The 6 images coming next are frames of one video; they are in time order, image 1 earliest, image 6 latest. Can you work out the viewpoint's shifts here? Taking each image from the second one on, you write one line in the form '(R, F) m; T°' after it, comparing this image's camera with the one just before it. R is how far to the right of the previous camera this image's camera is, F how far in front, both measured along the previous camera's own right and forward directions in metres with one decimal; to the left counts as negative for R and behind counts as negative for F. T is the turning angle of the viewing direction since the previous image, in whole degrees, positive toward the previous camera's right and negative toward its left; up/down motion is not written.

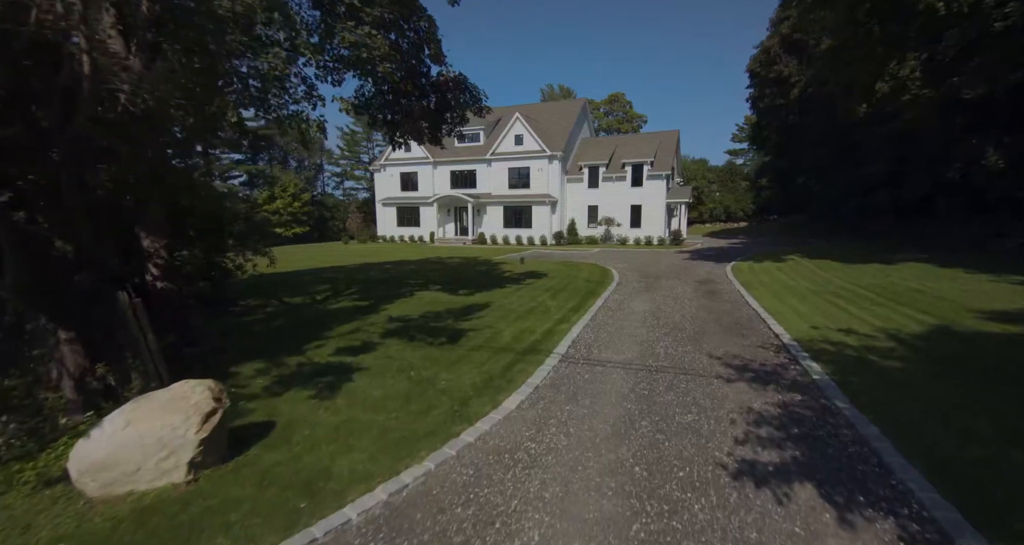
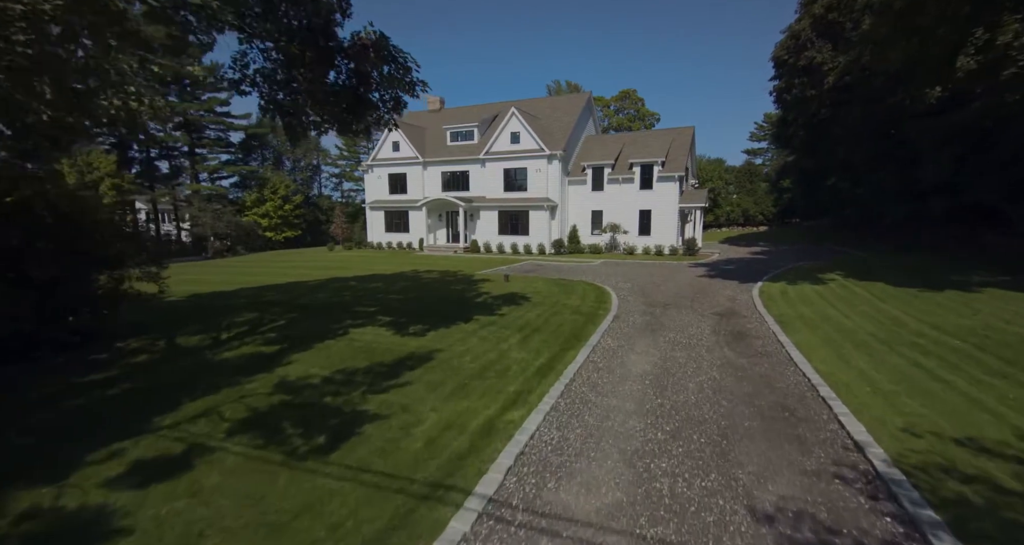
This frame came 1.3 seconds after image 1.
(+1.1, +2.9) m; -2°
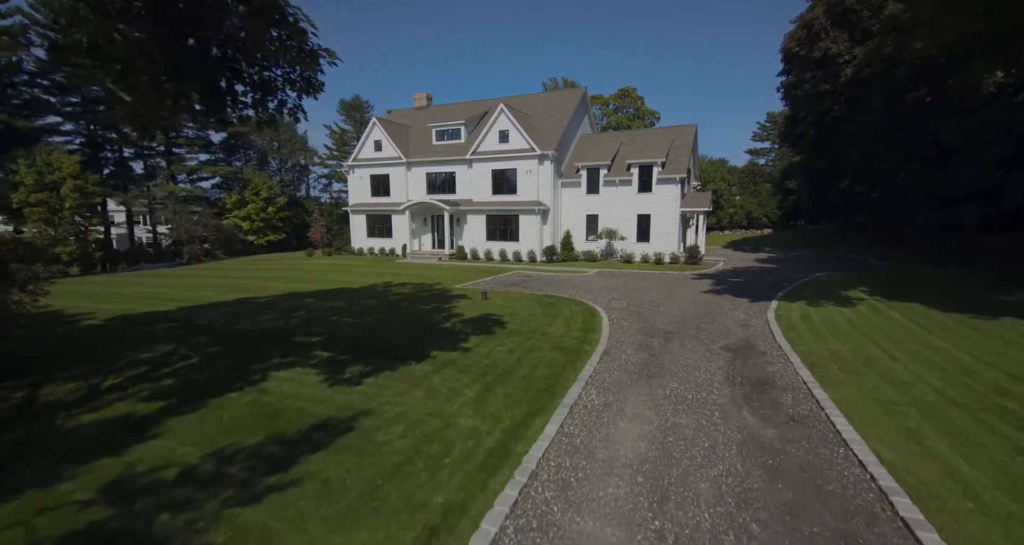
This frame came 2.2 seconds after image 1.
(+0.7, +2.0) m; 0°
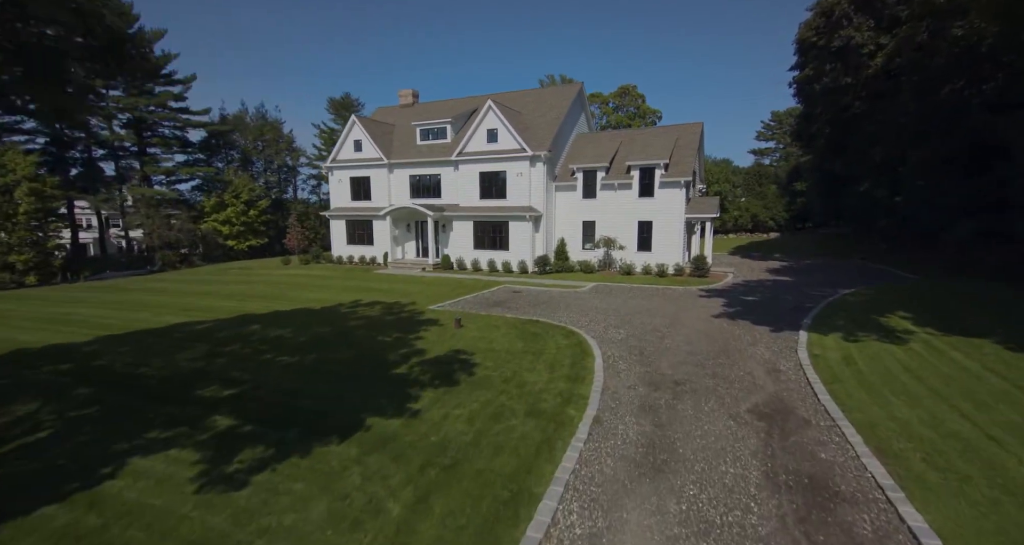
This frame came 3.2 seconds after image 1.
(+0.6, +2.2) m; 0°
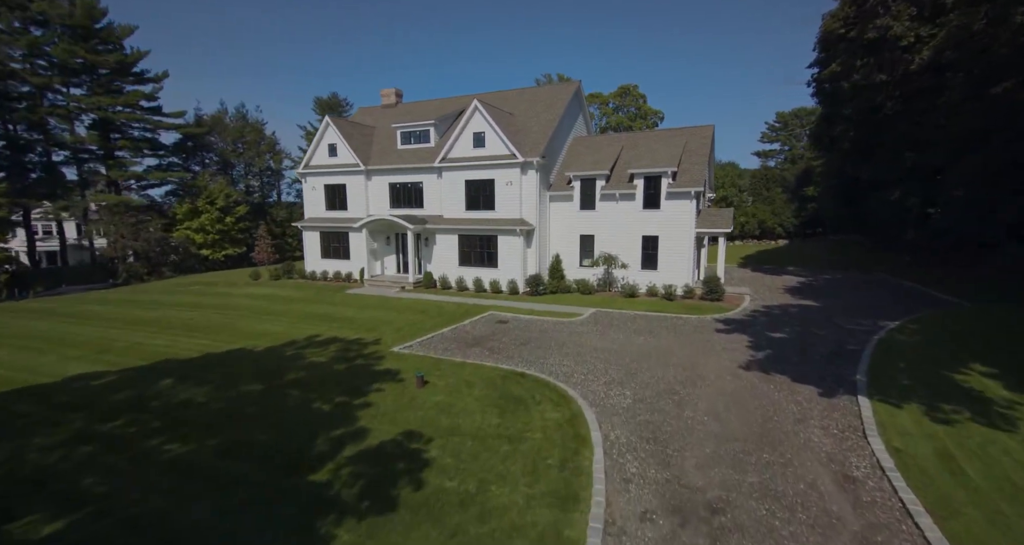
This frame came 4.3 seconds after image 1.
(+0.5, +2.6) m; 0°
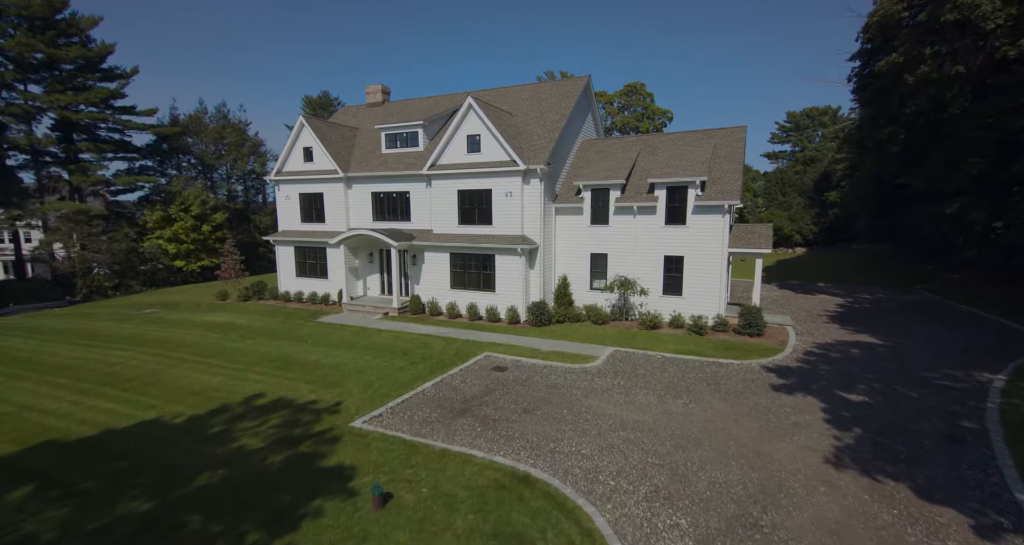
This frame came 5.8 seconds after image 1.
(0.0, +3.1) m; 0°
